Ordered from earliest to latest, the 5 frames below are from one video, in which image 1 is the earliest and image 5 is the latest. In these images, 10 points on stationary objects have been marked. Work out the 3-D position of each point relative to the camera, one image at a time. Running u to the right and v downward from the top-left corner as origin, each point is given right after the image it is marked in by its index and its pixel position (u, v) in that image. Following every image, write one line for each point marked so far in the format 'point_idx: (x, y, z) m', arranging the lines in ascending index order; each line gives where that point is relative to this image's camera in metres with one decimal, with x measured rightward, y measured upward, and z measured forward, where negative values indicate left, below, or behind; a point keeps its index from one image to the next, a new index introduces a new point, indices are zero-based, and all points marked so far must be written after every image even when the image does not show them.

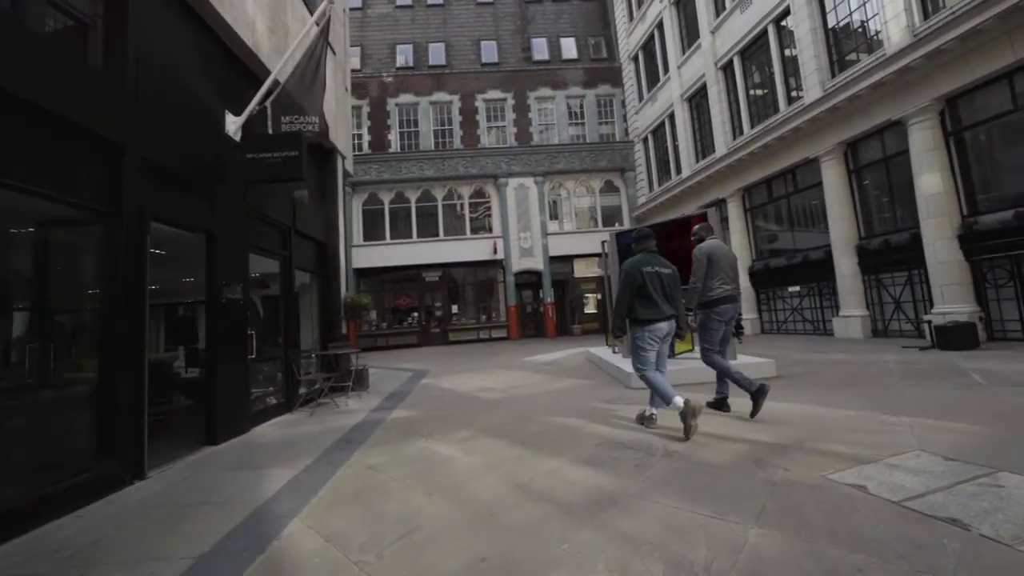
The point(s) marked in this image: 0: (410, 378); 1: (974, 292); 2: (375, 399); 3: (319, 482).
0: (-2.9, -2.5, +10.9) m
1: (+10.6, -0.1, +9.1) m
2: (-2.8, -2.3, +8.2) m
3: (-1.9, -1.9, +4.0) m
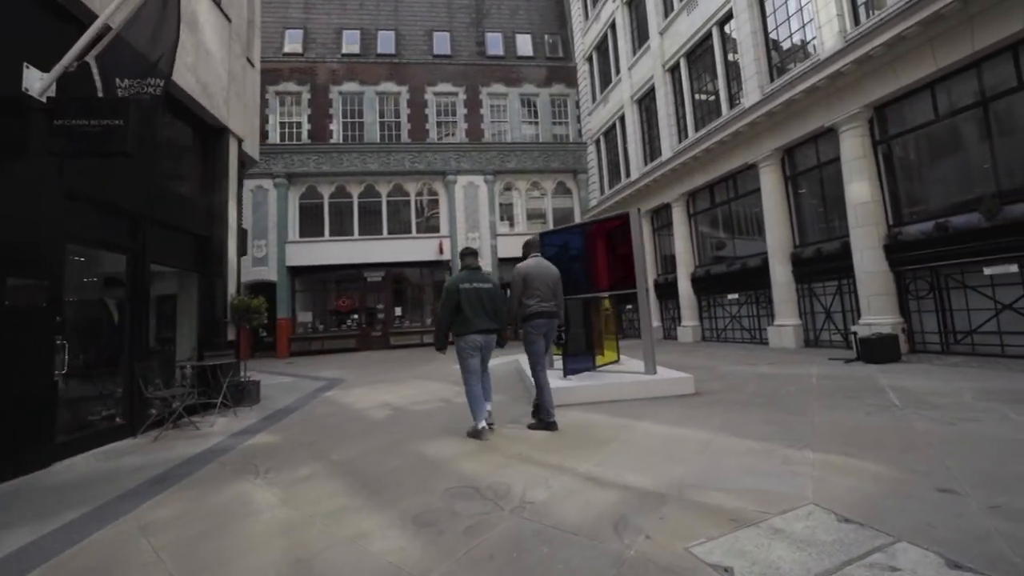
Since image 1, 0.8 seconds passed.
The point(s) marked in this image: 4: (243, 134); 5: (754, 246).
0: (-4.8, -2.5, +9.7) m
1: (+8.8, -0.3, +9.1) m
2: (-4.6, -2.3, +7.1) m
3: (-3.3, -1.9, +2.9) m
4: (-6.1, +3.5, +9.1) m
5: (+7.9, +1.4, +13.0) m
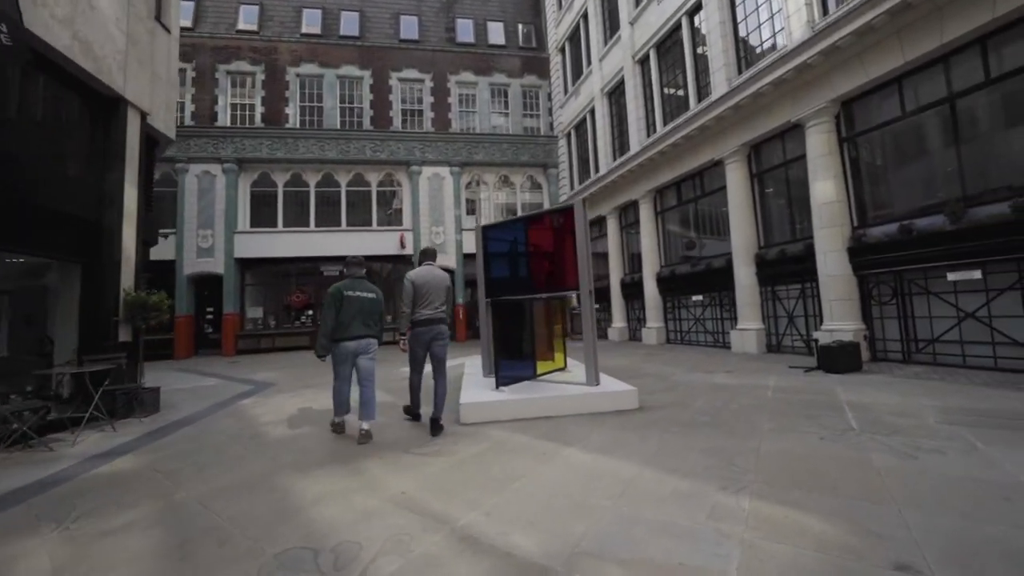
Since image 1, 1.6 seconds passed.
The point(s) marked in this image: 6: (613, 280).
0: (-6.1, -2.4, +8.7) m
1: (+7.6, -0.4, +8.6) m
2: (-5.7, -2.2, +6.1) m
3: (-4.3, -1.9, +2.0) m
4: (-7.3, +3.6, +8.0) m
5: (+6.5, +1.3, +12.5) m
6: (+4.3, +0.3, +16.9) m
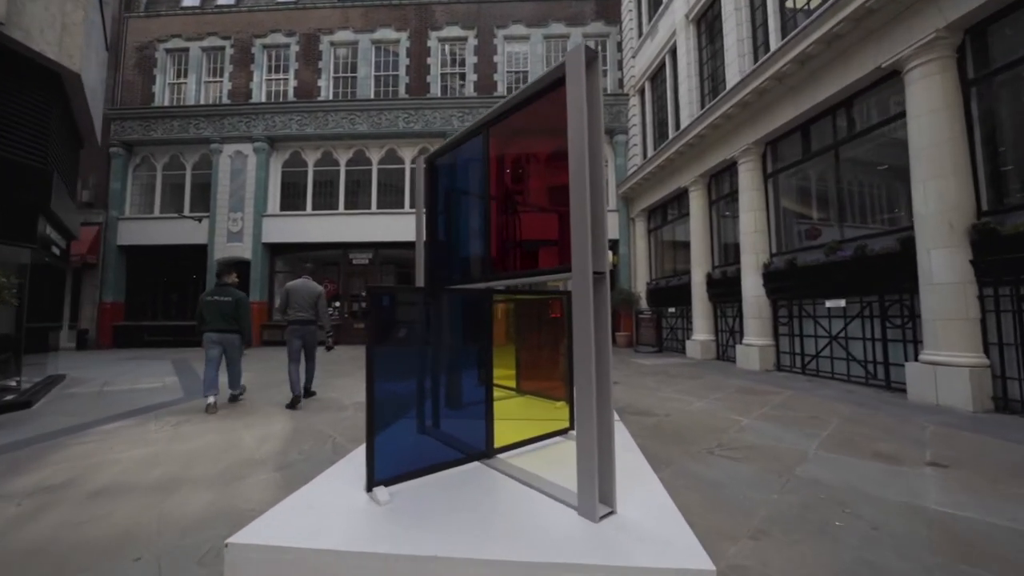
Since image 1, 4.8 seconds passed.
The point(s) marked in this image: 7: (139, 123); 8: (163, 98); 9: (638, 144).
0: (-6.2, -2.0, +6.3) m
1: (+7.2, -0.5, +3.6) m
2: (-6.4, -1.8, +3.6) m
3: (-5.8, -1.6, -0.7) m
4: (-7.4, +4.0, +5.8) m
5: (+7.0, +1.3, +7.5) m
6: (+5.7, +0.4, +12.3) m
7: (-16.6, +7.3, +17.7) m
8: (-16.1, +8.8, +18.3) m
9: (+5.2, +5.9, +16.3) m
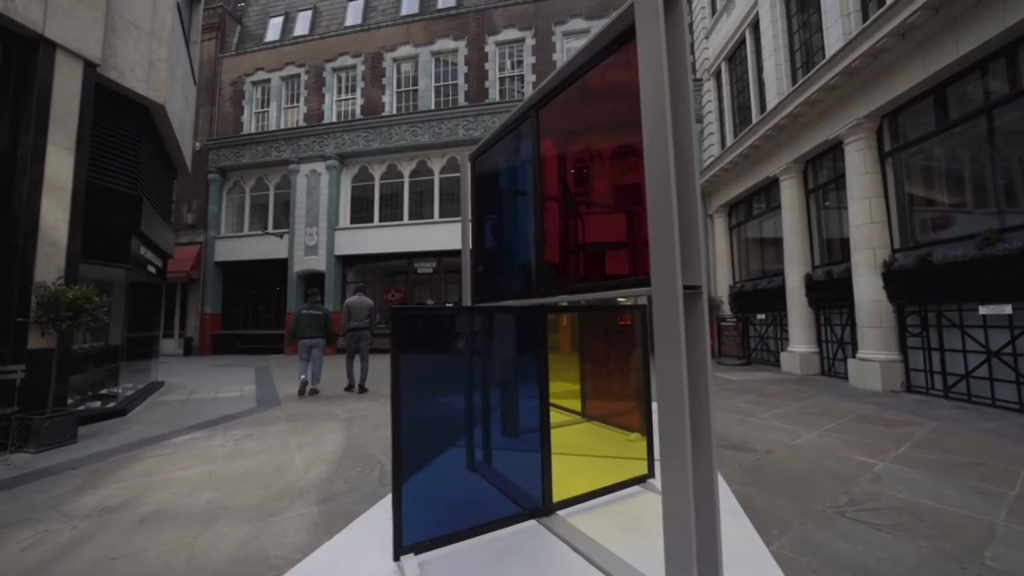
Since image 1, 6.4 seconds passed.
0: (-5.2, -2.3, +6.6) m
1: (+7.5, -0.4, +1.7) m
2: (-5.8, -2.1, +4.0) m
3: (-5.9, -1.7, -0.4) m
4: (-6.5, +3.7, +6.3) m
5: (+7.9, +1.3, +5.7) m
6: (+7.4, +0.3, +10.6) m
7: (-13.8, +6.8, +19.6) m
8: (-13.2, +8.2, +20.1) m
9: (+7.5, +5.7, +14.7) m
